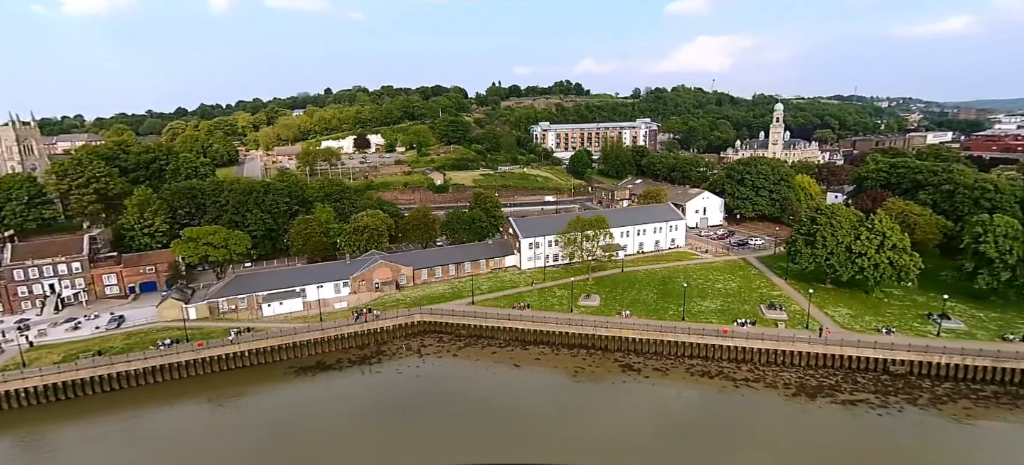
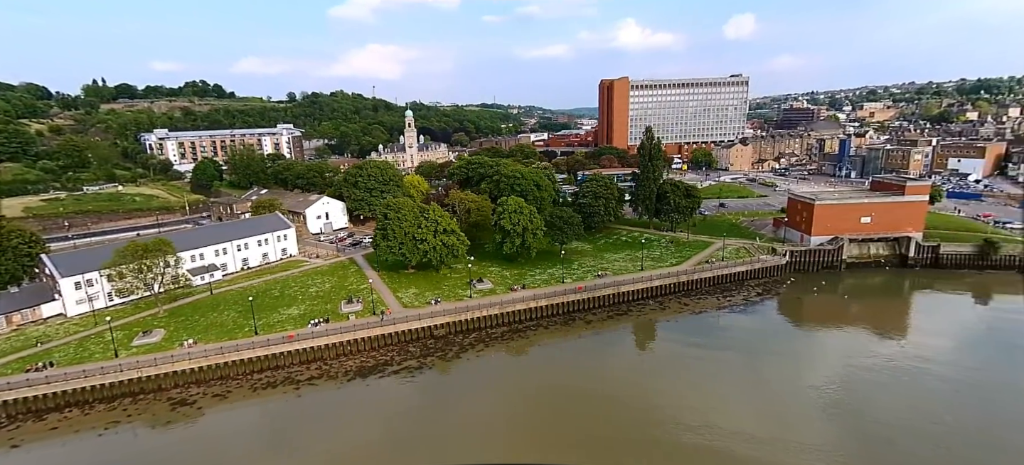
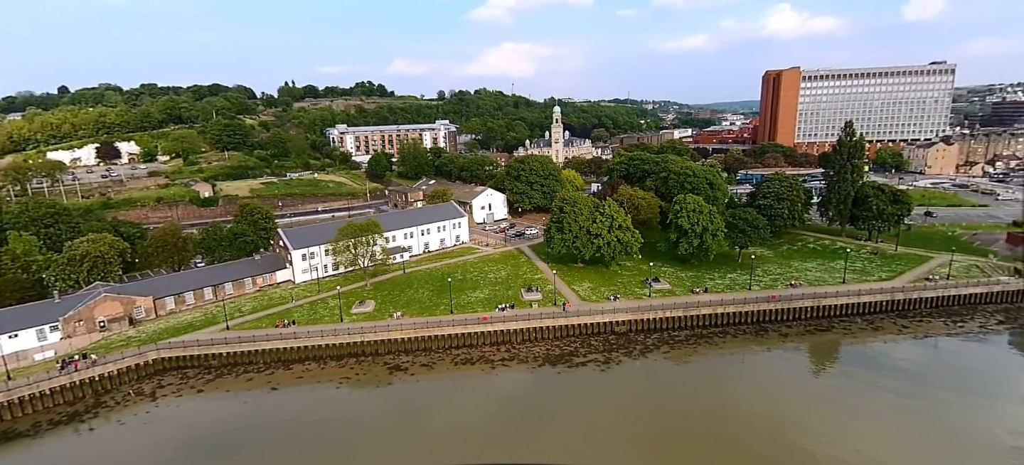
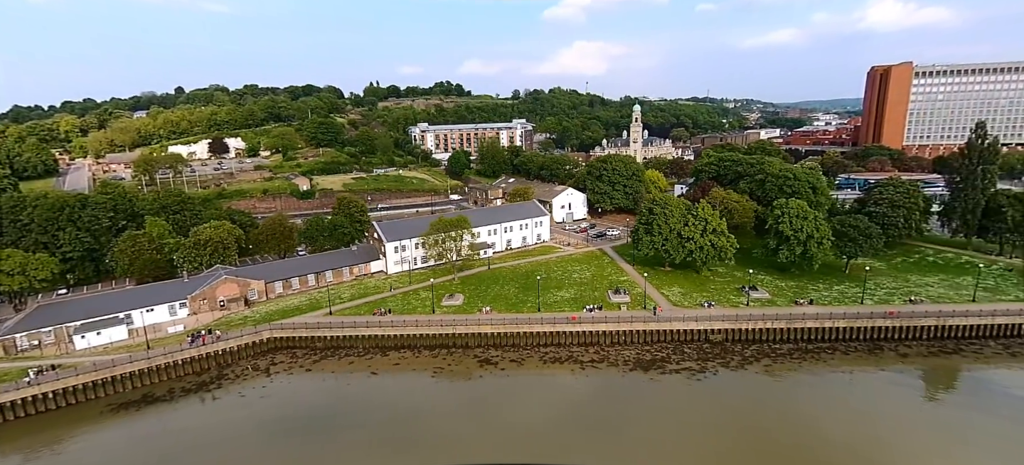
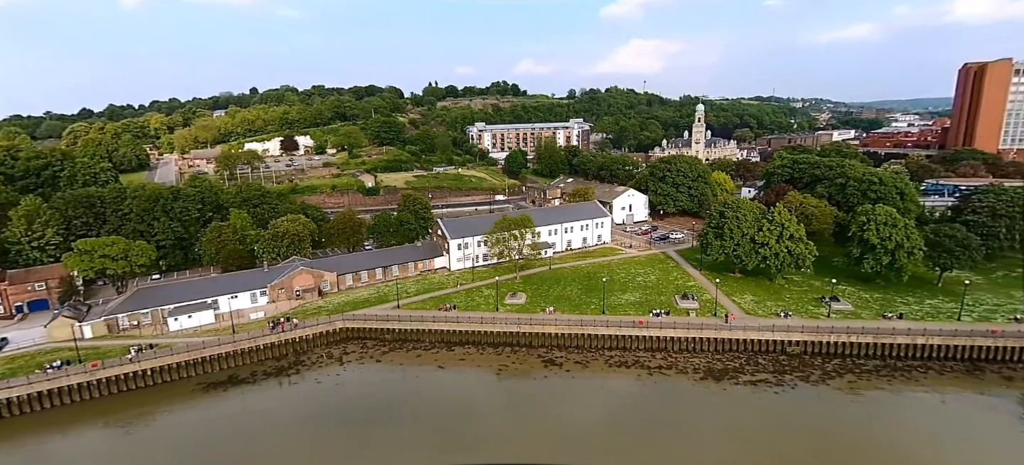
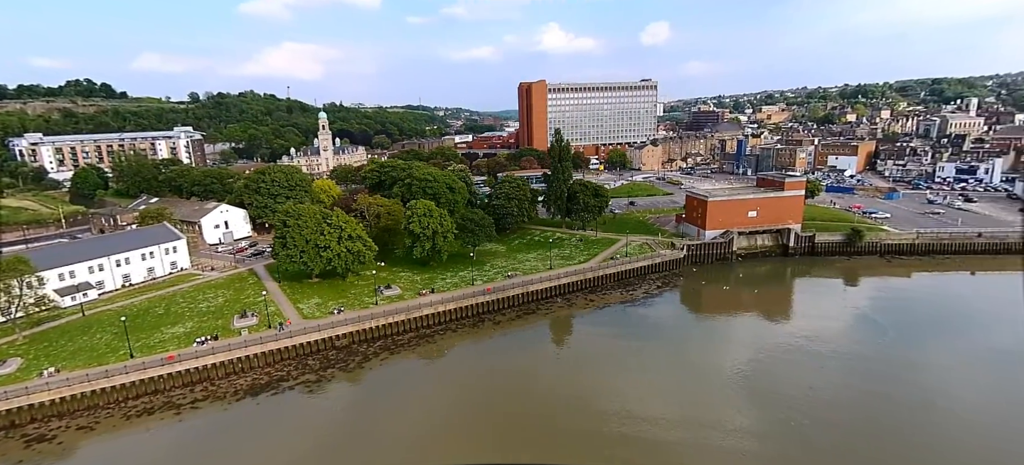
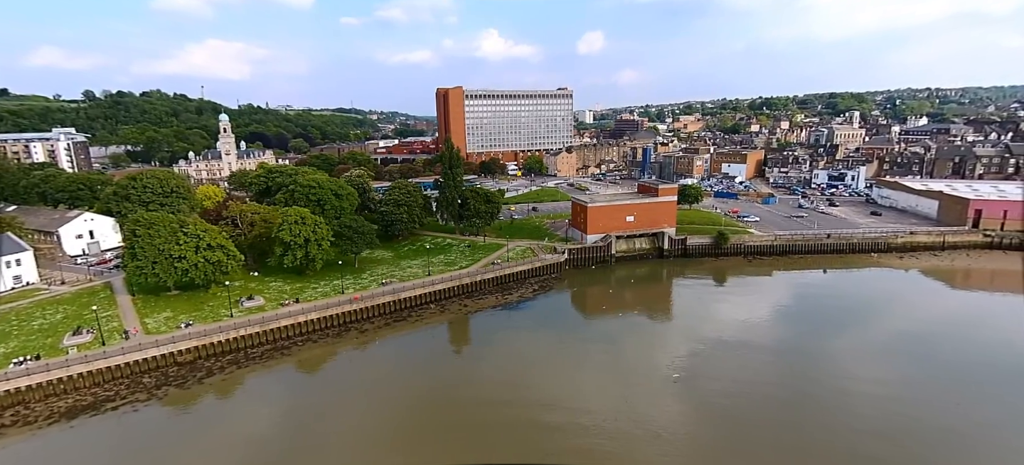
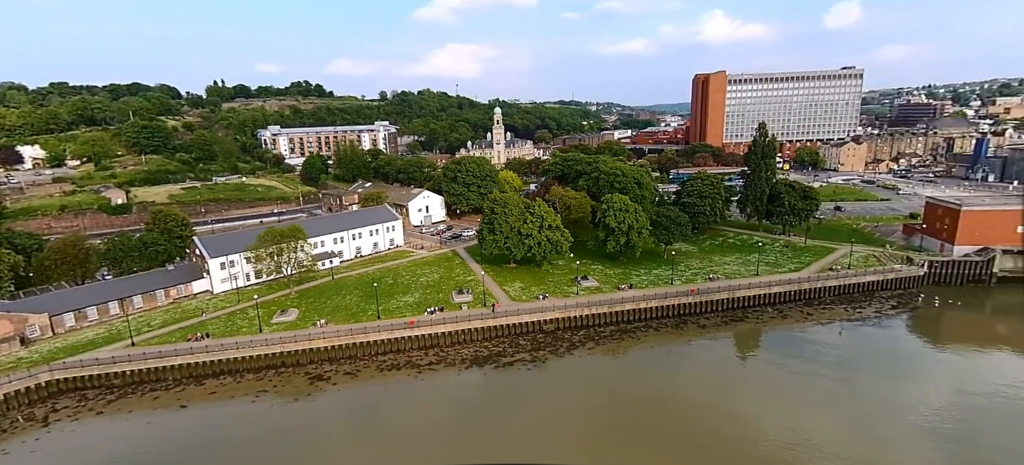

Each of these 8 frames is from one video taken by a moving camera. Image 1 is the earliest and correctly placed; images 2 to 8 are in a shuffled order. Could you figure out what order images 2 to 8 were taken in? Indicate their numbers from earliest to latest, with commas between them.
5, 4, 3, 8, 2, 6, 7
